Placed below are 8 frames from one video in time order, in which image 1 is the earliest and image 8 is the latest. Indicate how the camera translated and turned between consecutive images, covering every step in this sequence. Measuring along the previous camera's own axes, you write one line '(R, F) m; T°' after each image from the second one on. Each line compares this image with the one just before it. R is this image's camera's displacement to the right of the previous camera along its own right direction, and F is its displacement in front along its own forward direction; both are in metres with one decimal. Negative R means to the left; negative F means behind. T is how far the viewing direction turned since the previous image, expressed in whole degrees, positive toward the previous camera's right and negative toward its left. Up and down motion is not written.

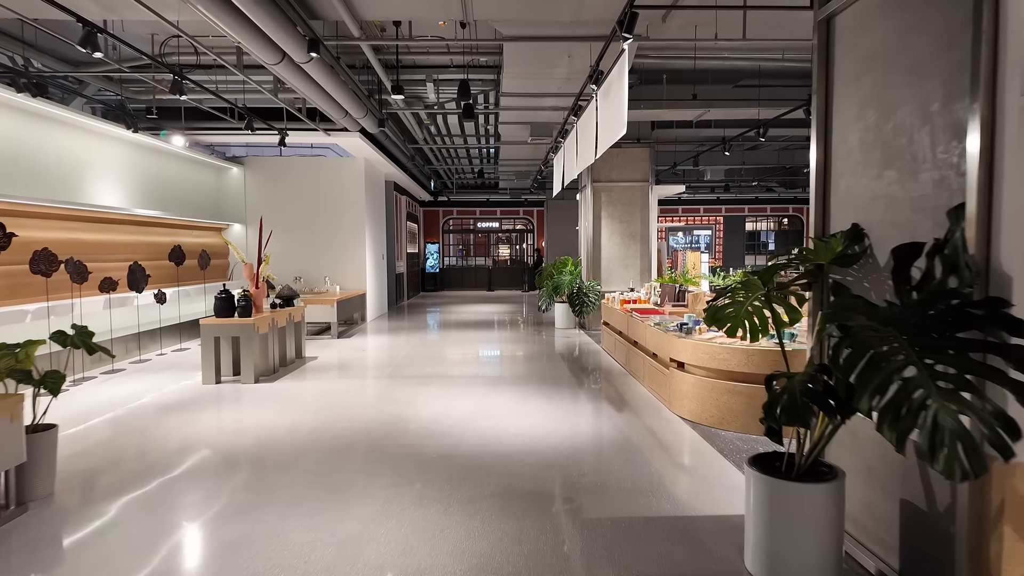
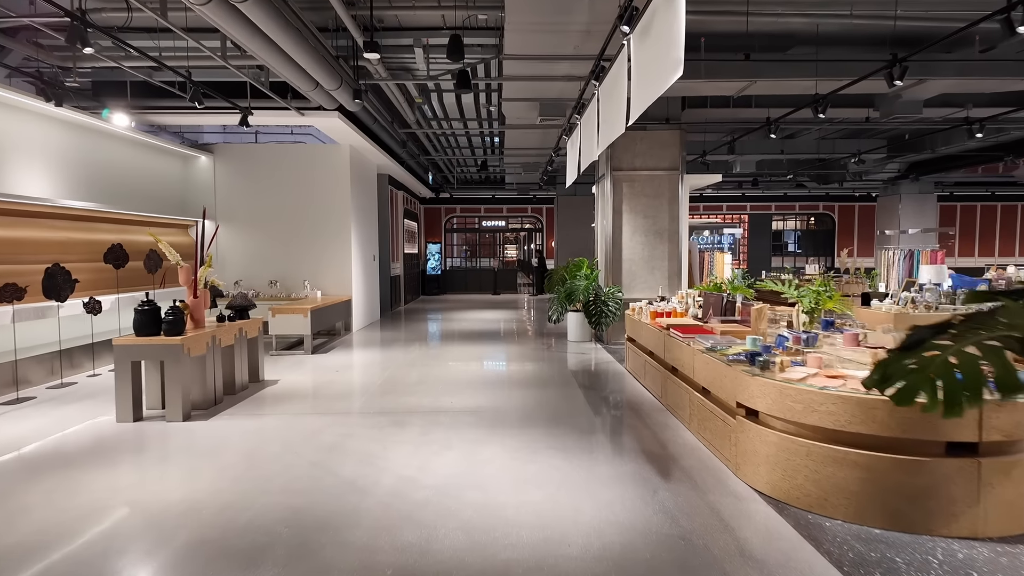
(0.0, +1.4) m; -1°
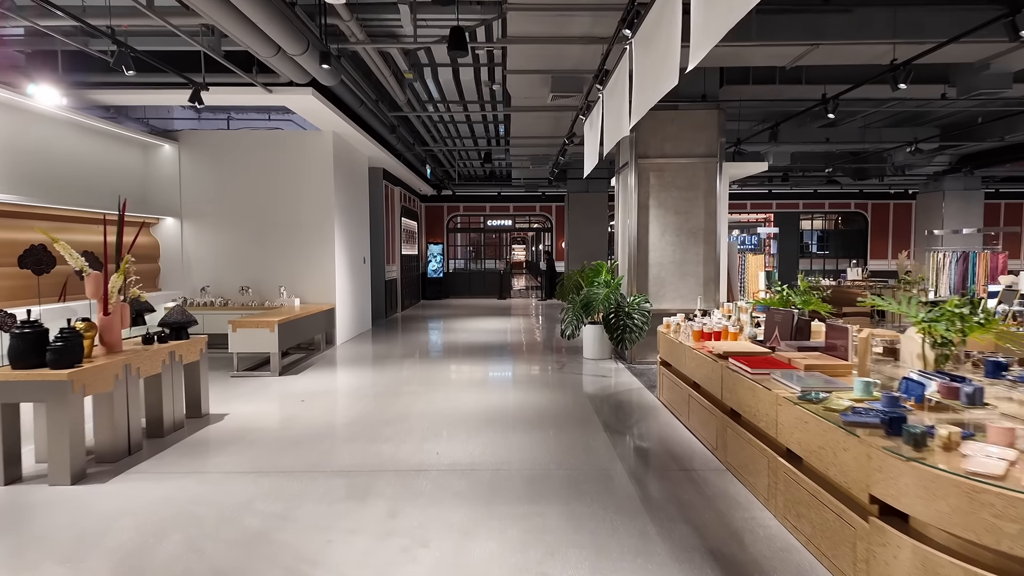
(0.0, +1.2) m; -1°
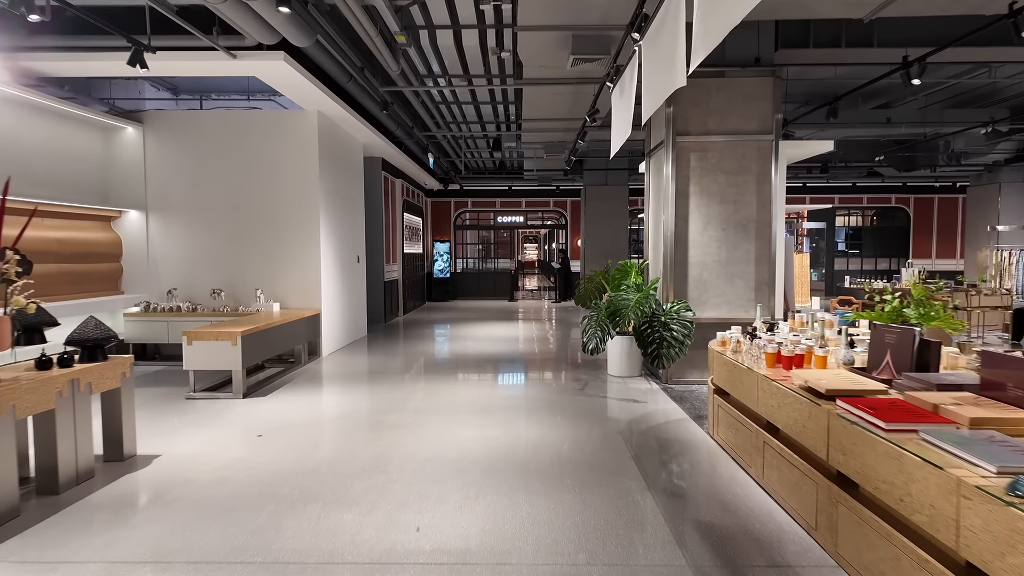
(0.0, +1.1) m; -1°
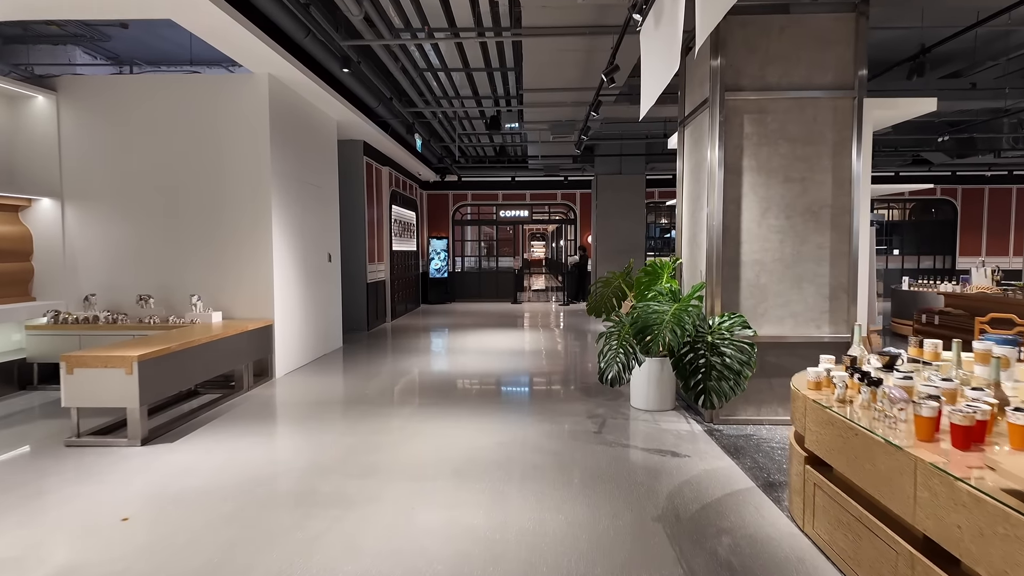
(+0.1, +1.4) m; -1°
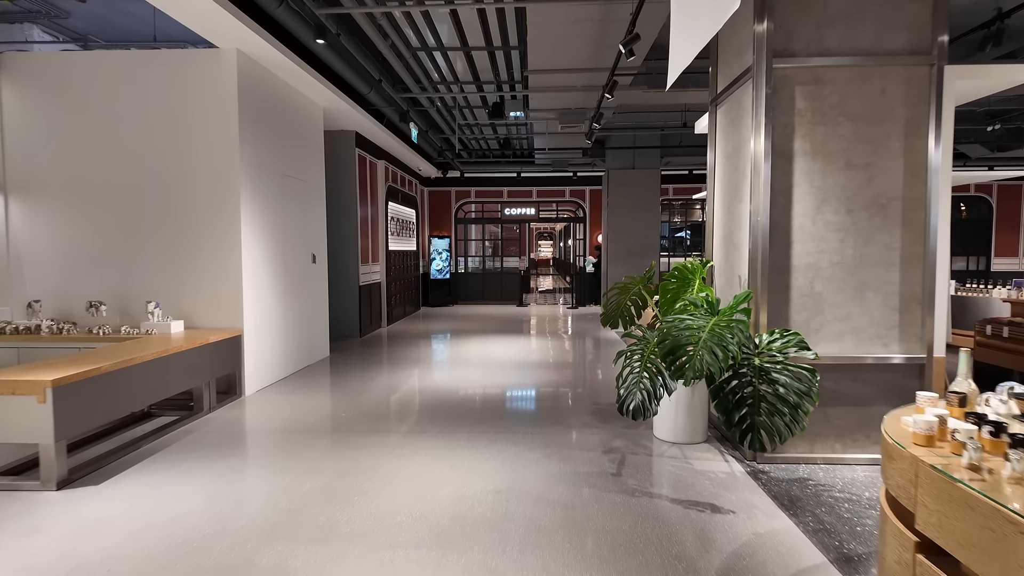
(0.0, +0.7) m; -1°
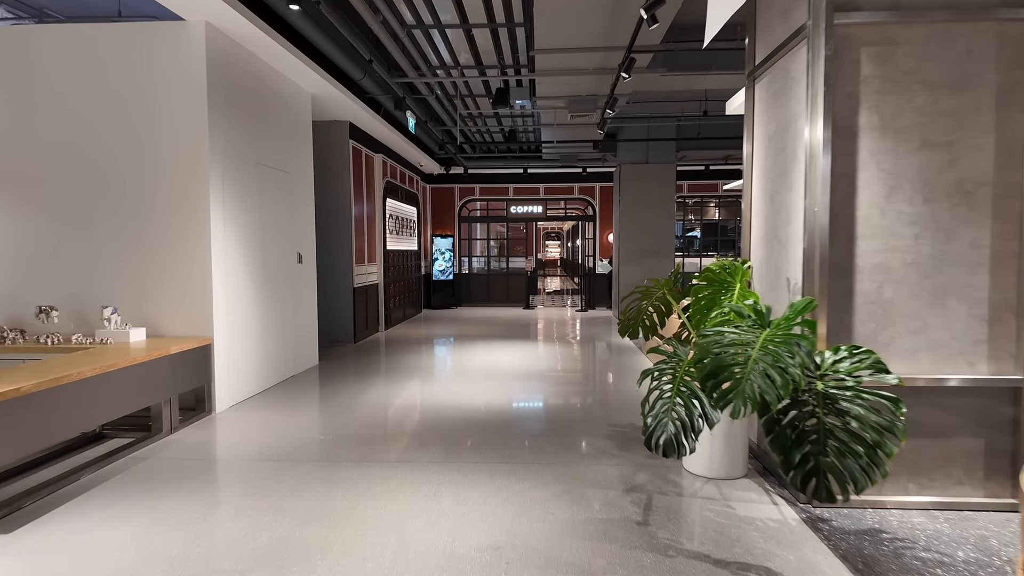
(0.0, +0.6) m; -1°
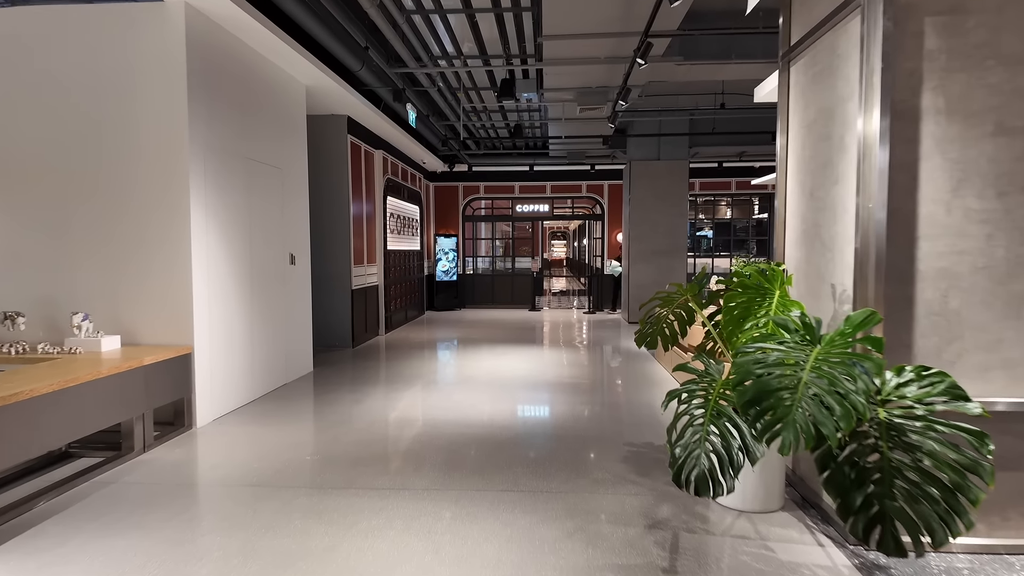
(0.0, +0.4) m; -1°
